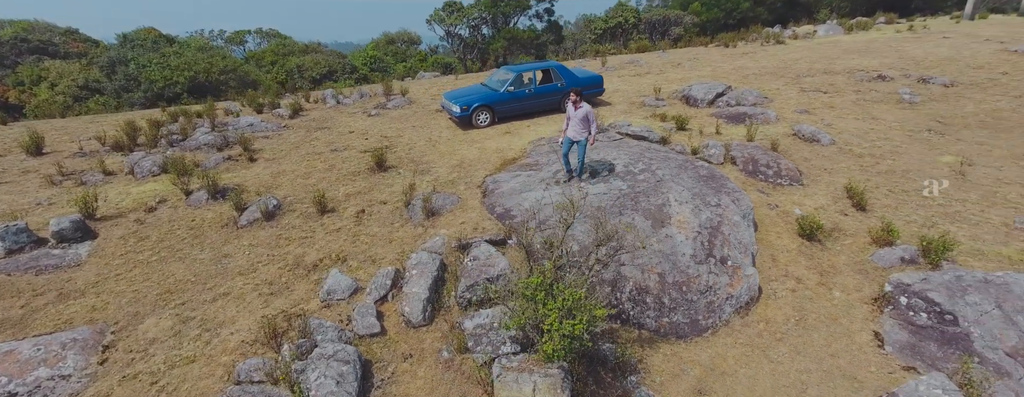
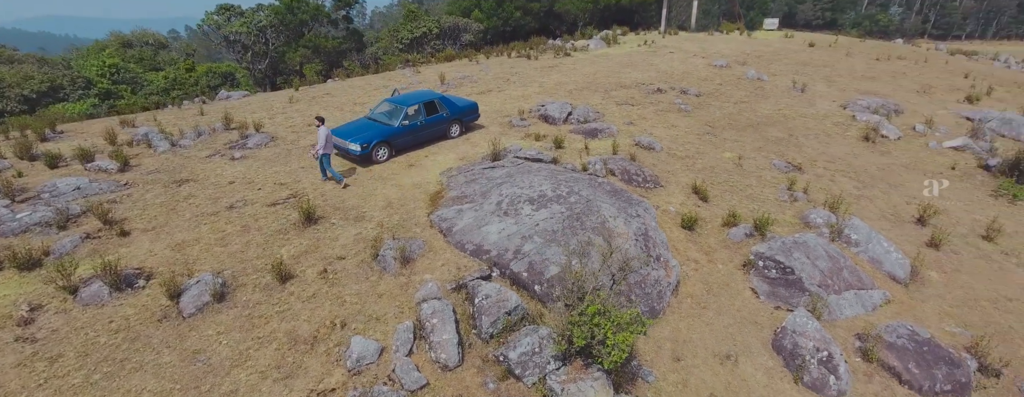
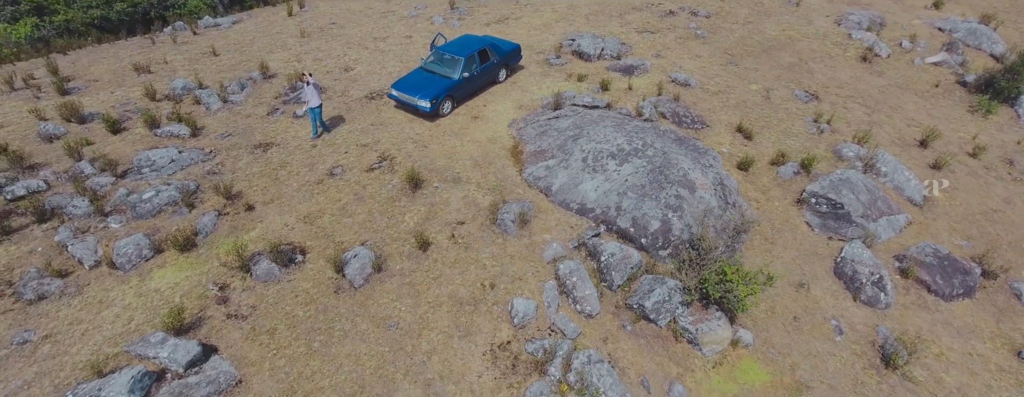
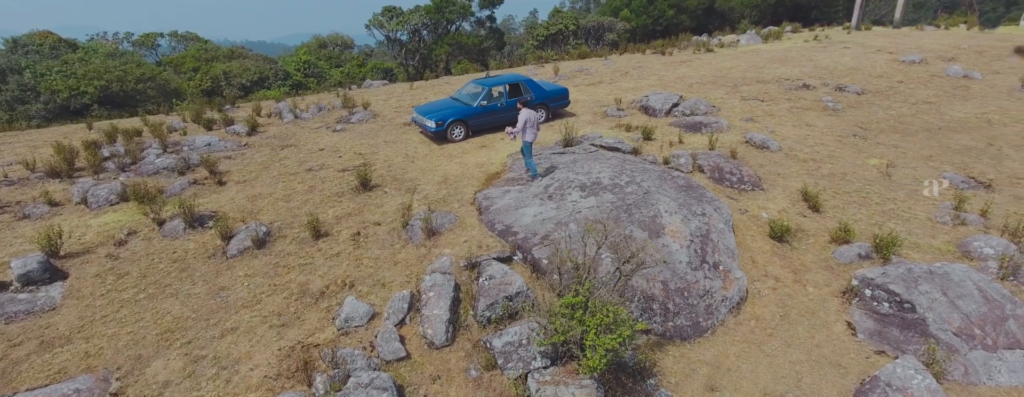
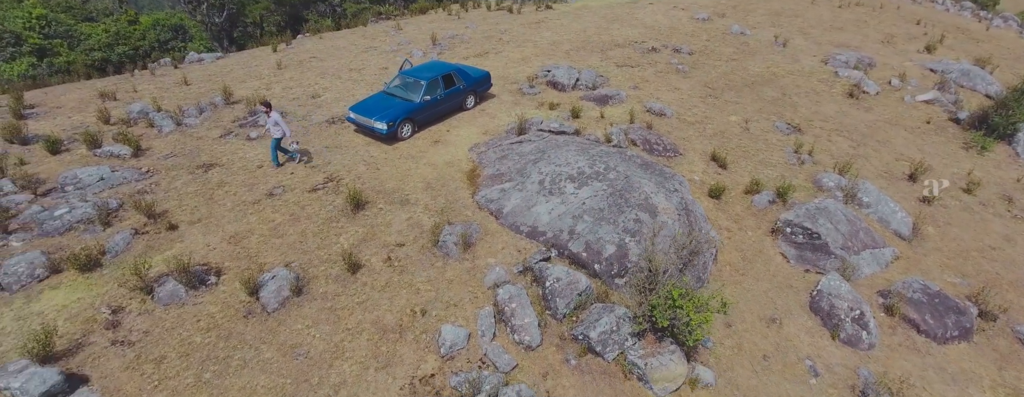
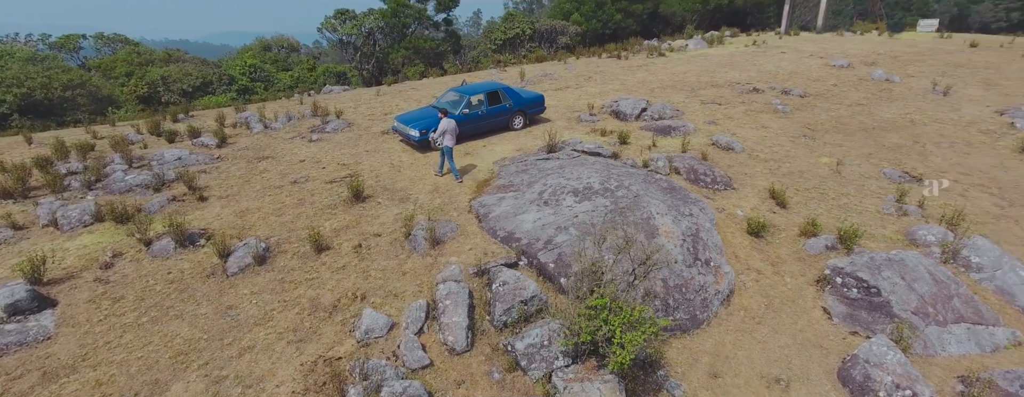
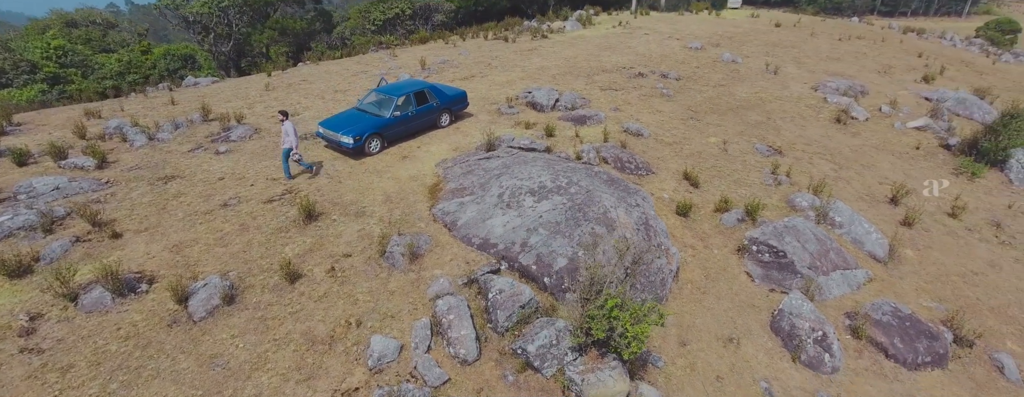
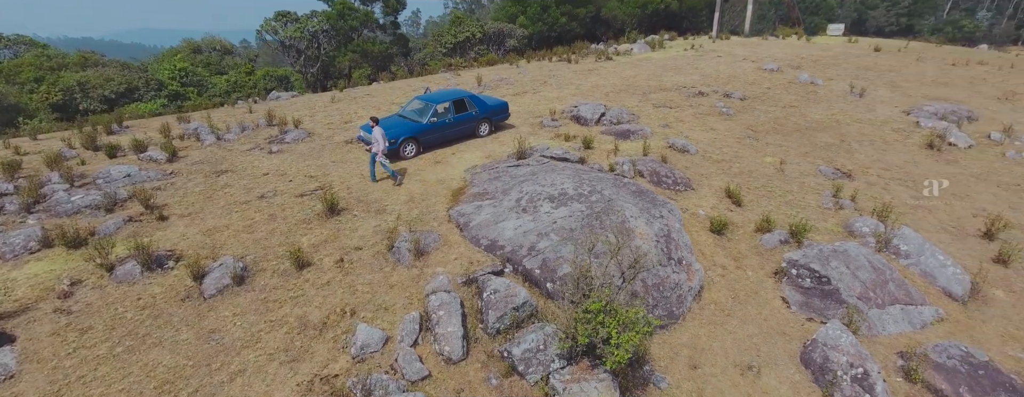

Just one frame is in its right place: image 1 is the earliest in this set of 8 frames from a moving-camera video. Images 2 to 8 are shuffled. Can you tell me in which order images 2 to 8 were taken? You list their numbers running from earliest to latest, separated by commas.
4, 6, 8, 2, 7, 5, 3
